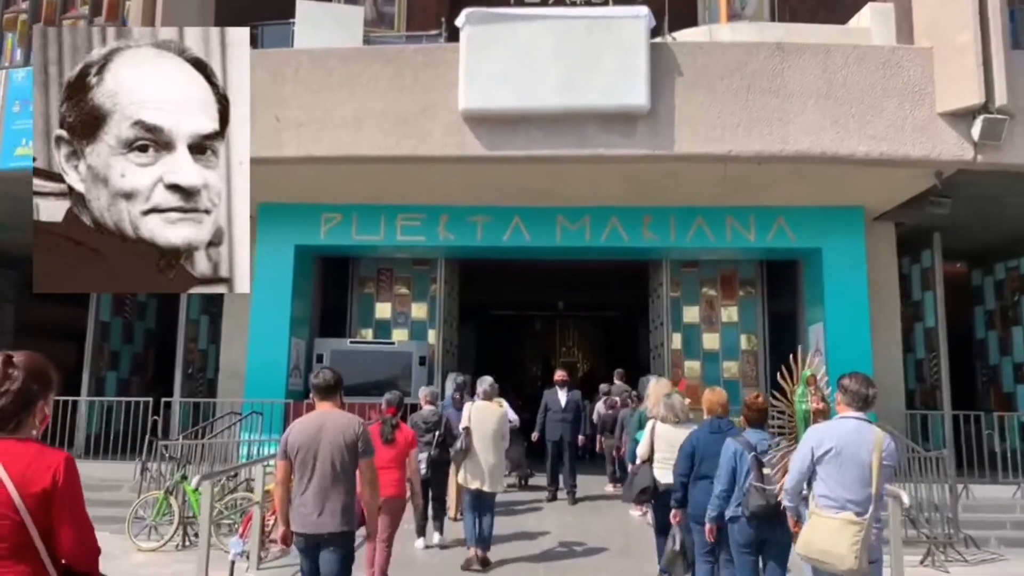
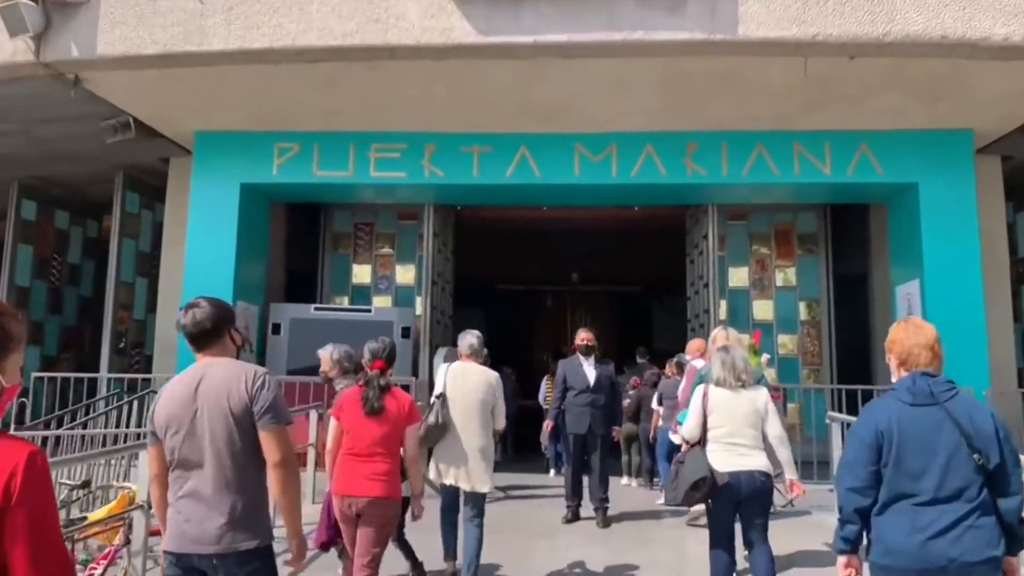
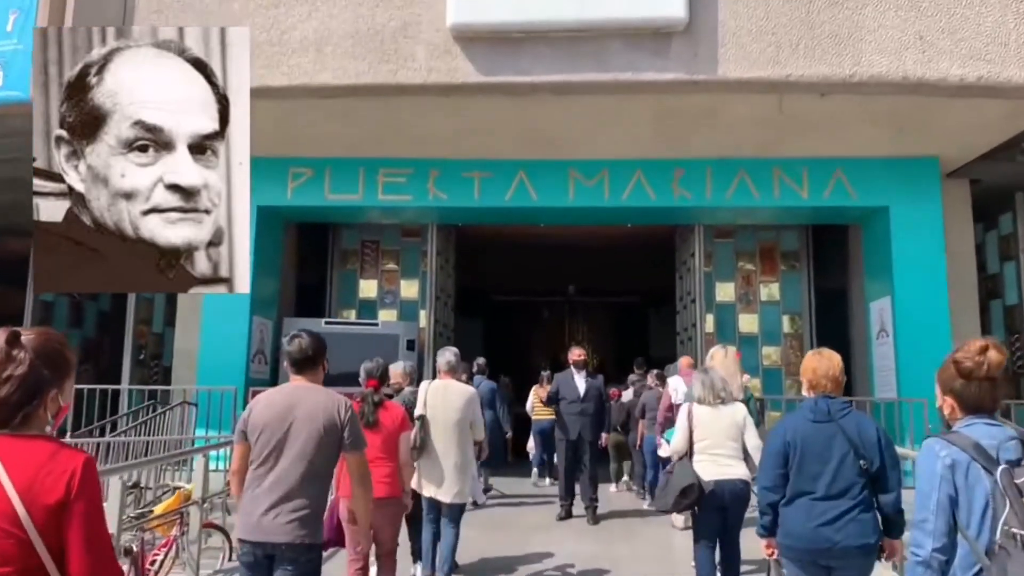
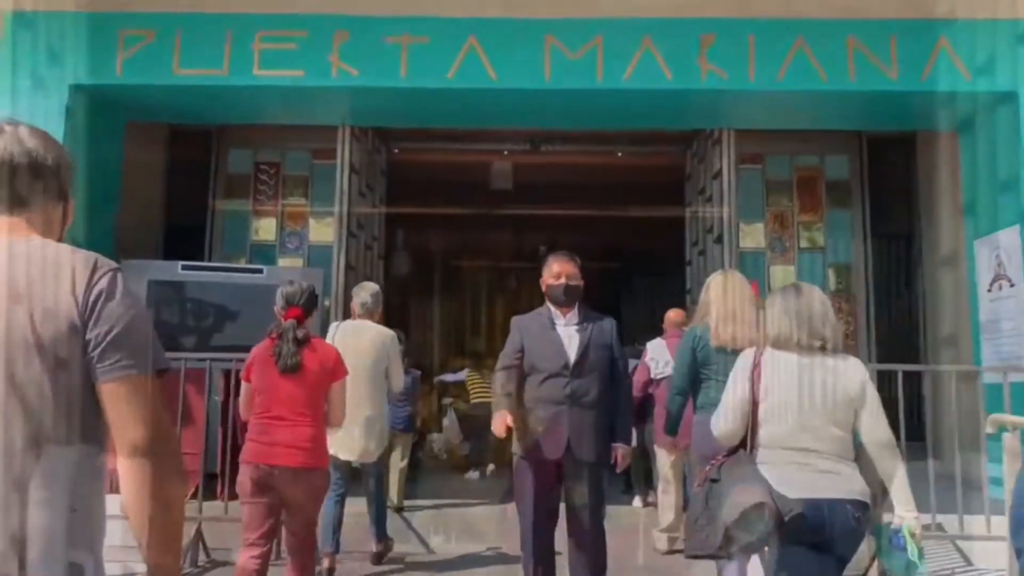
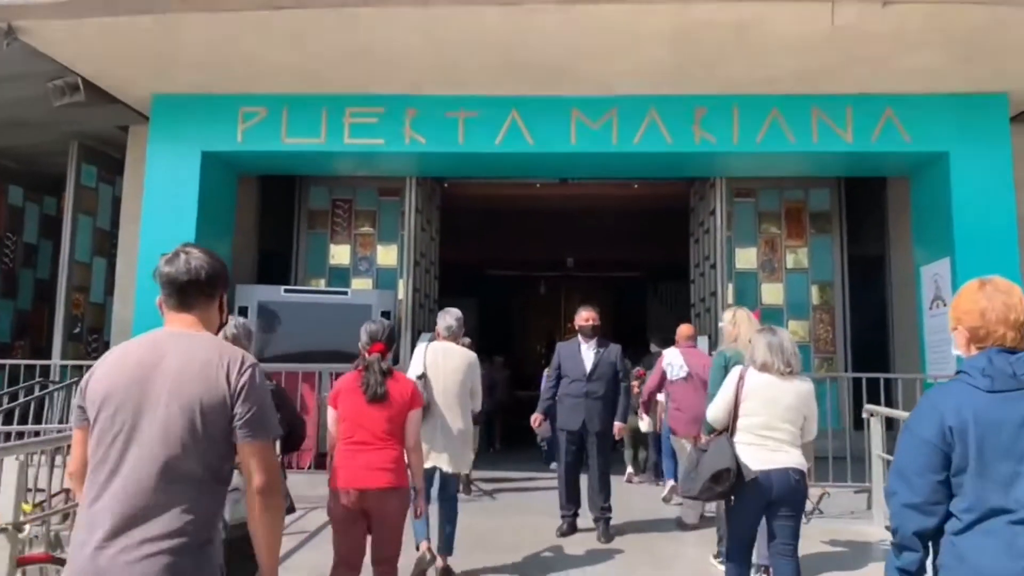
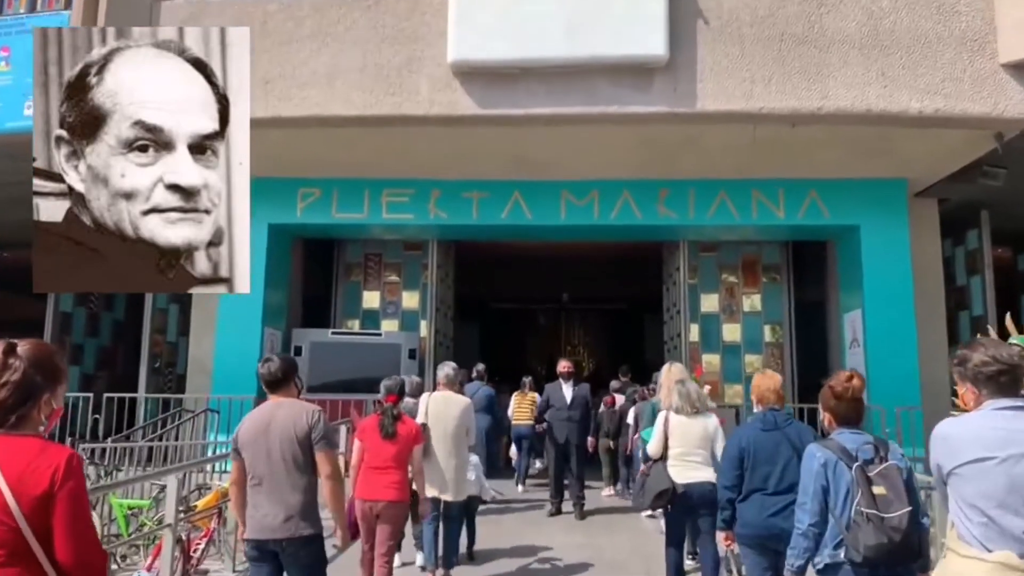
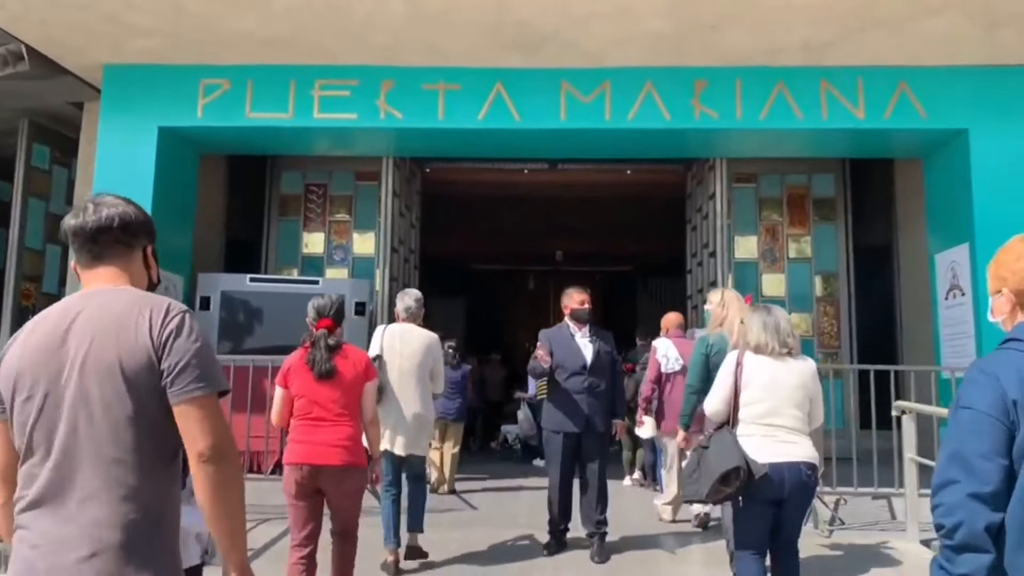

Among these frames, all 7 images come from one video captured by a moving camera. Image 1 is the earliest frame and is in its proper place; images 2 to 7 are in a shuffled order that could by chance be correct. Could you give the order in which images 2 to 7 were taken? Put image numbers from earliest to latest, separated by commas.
6, 3, 2, 5, 7, 4
